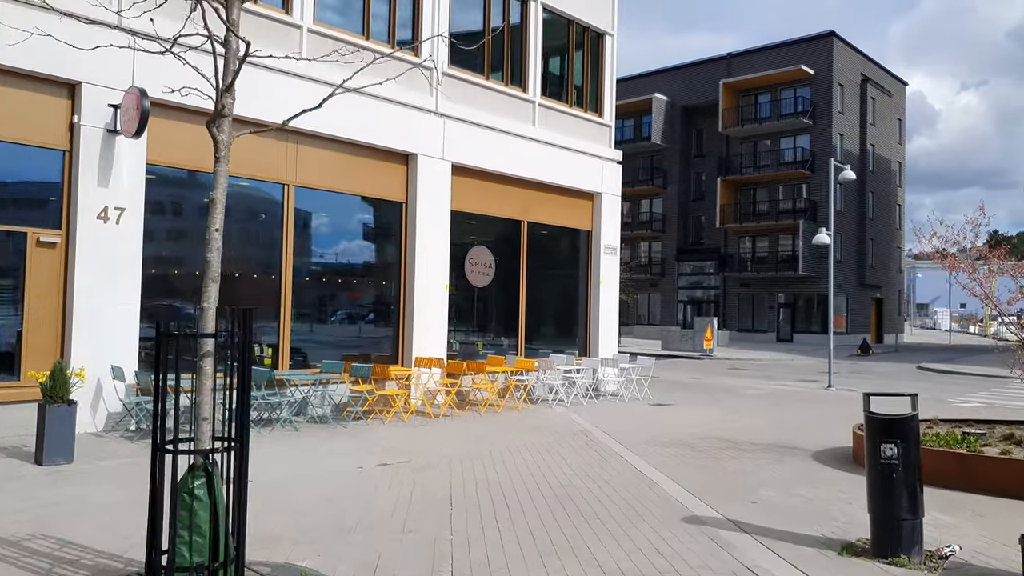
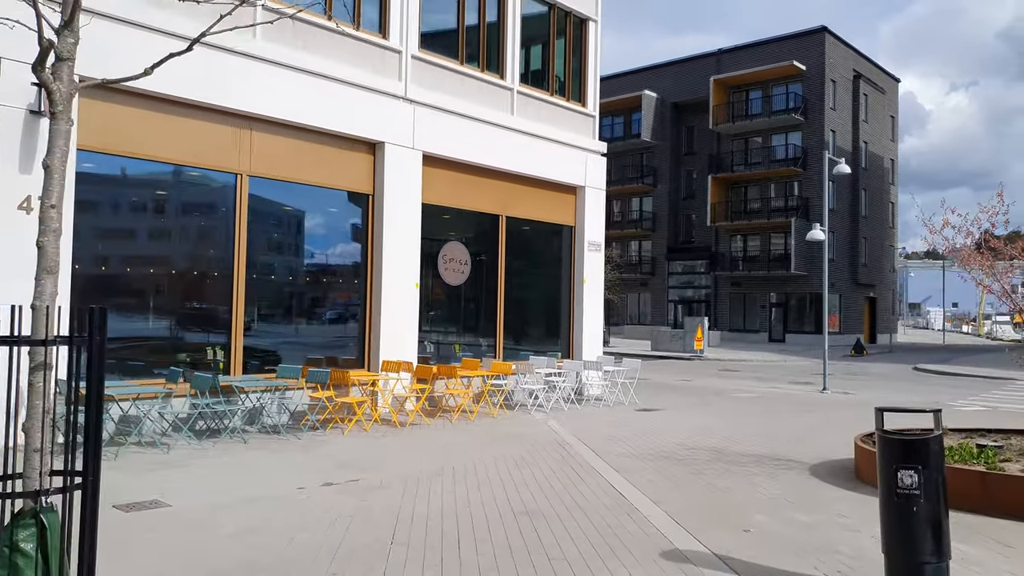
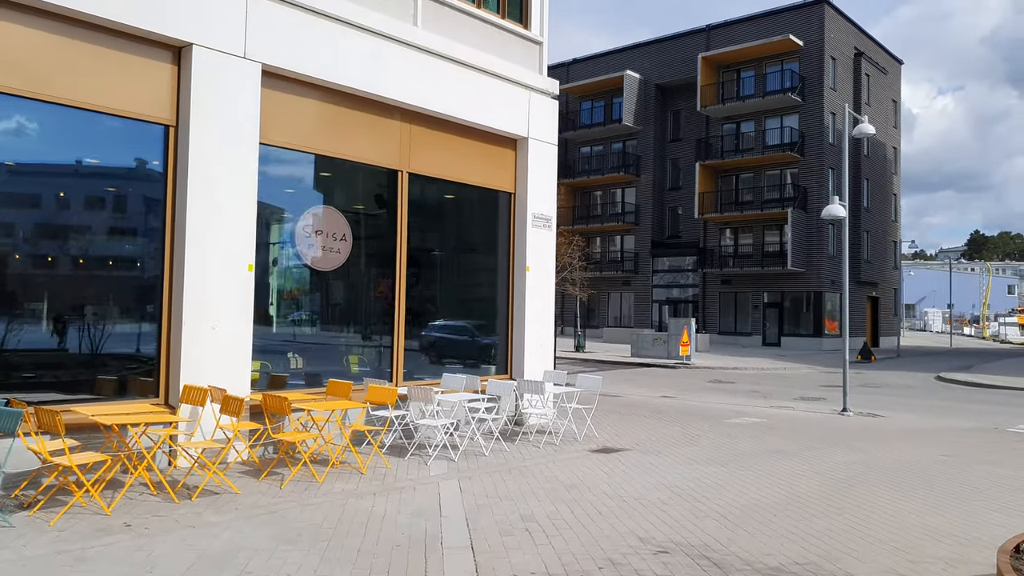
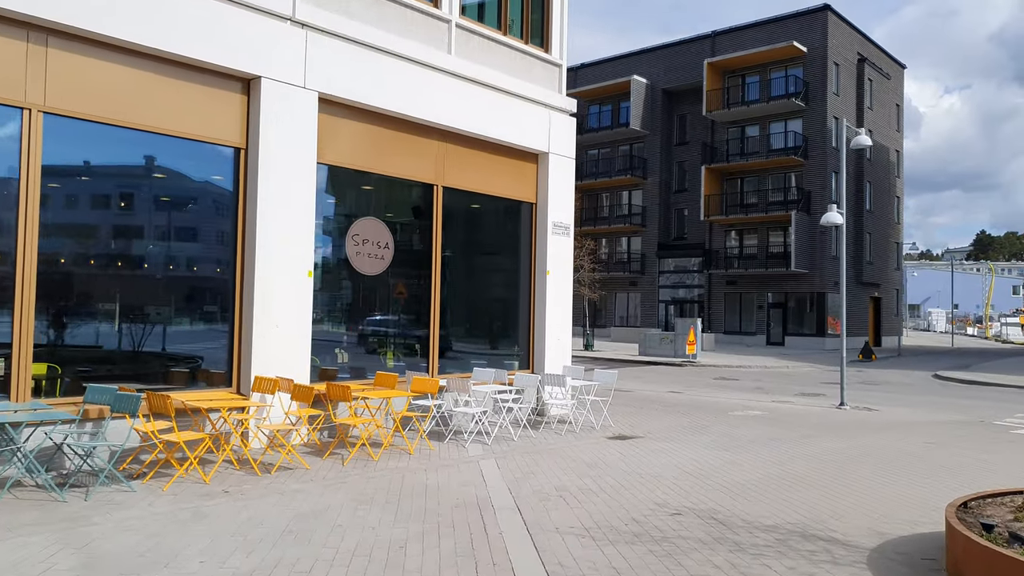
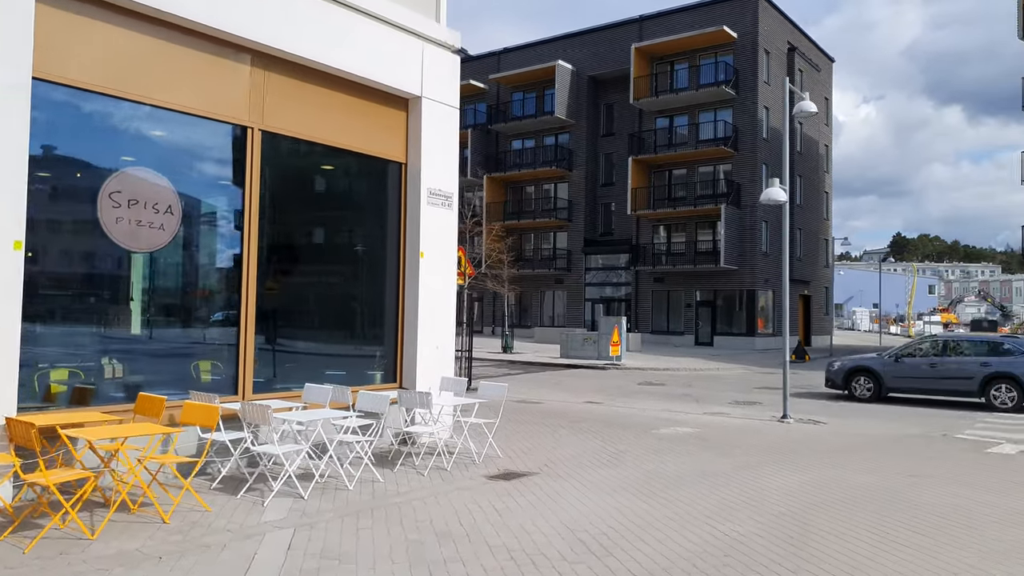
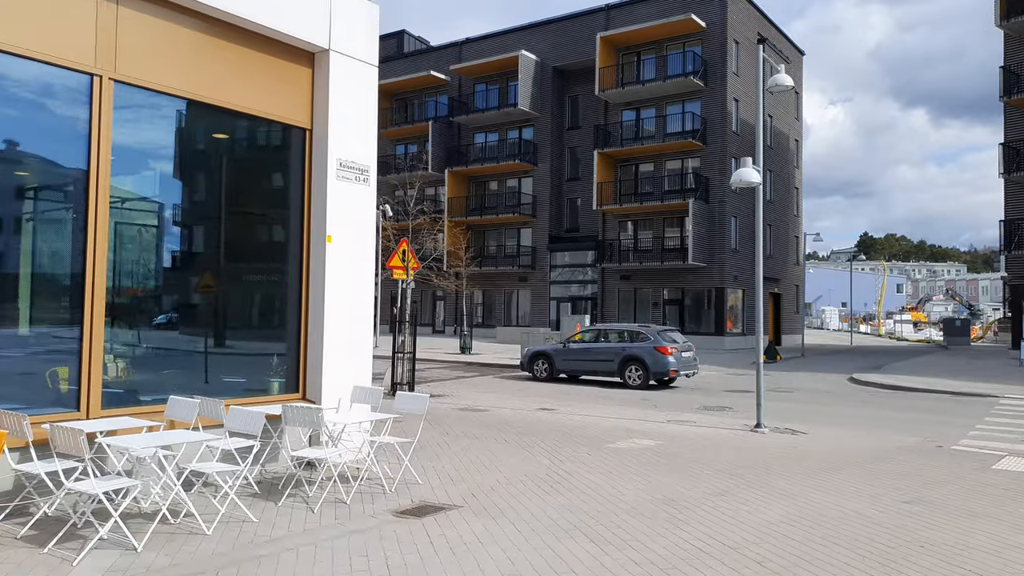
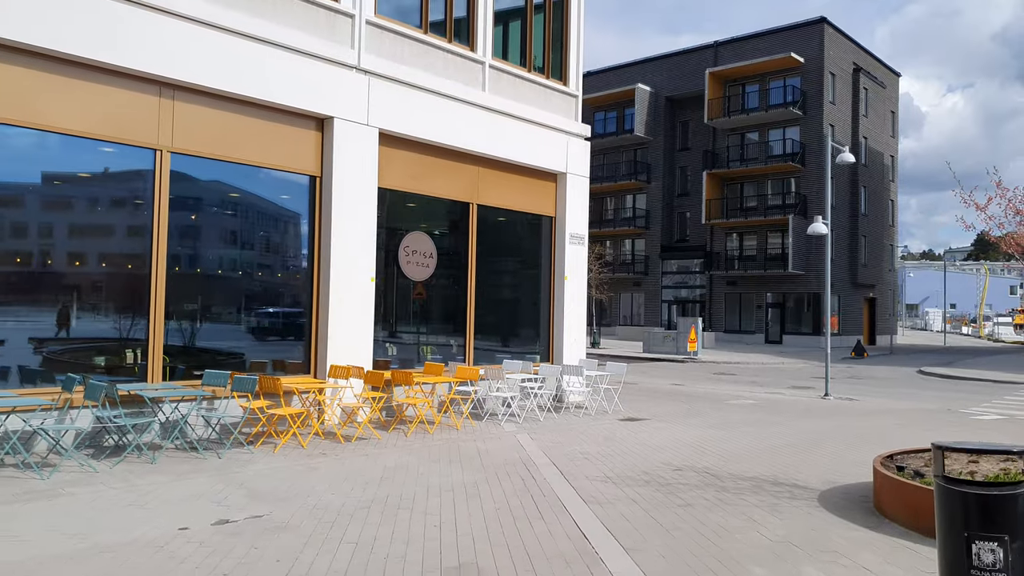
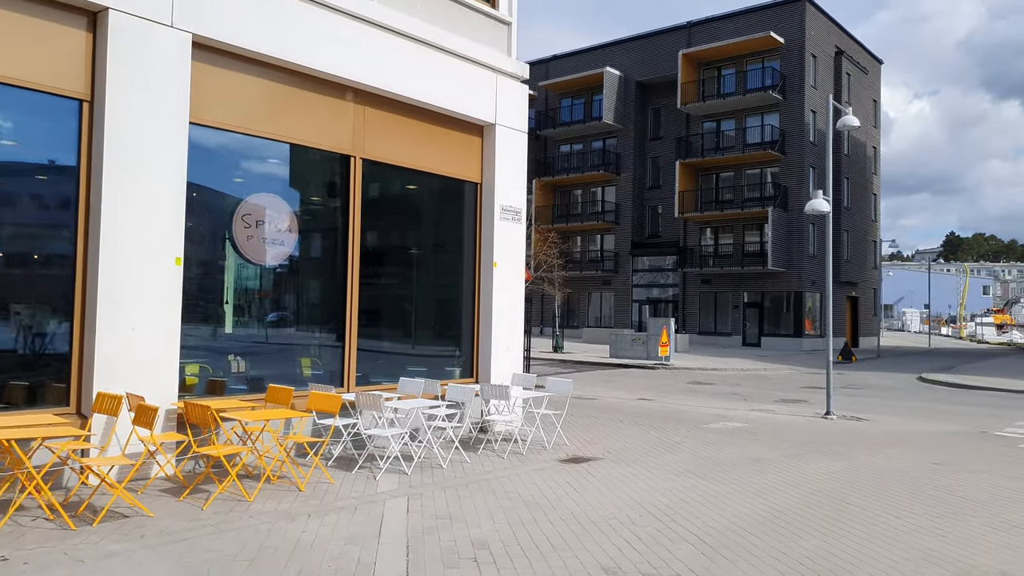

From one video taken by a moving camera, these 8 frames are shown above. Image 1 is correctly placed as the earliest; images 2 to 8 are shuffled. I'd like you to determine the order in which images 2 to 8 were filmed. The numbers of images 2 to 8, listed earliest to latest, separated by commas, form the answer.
2, 7, 4, 3, 8, 5, 6
